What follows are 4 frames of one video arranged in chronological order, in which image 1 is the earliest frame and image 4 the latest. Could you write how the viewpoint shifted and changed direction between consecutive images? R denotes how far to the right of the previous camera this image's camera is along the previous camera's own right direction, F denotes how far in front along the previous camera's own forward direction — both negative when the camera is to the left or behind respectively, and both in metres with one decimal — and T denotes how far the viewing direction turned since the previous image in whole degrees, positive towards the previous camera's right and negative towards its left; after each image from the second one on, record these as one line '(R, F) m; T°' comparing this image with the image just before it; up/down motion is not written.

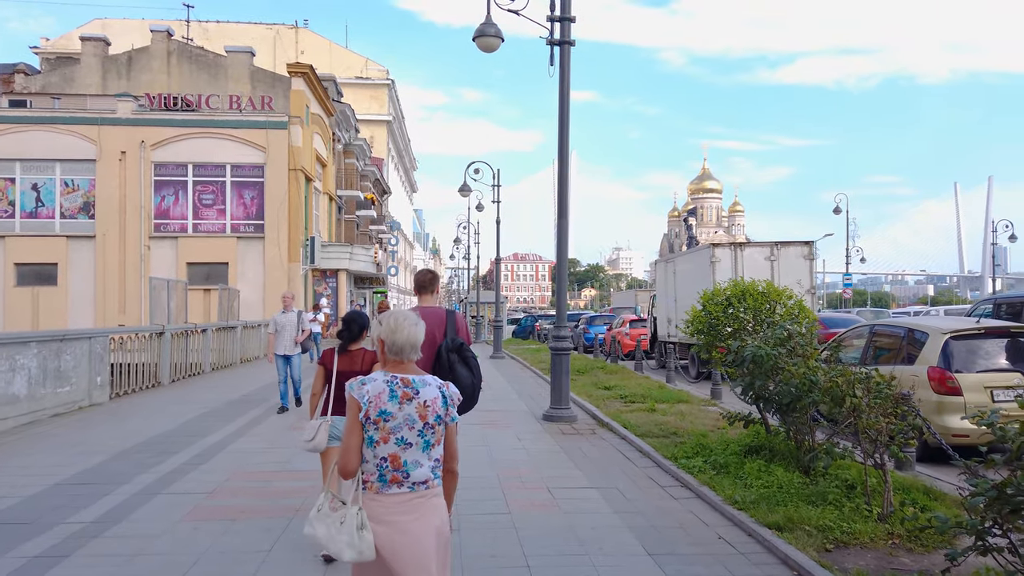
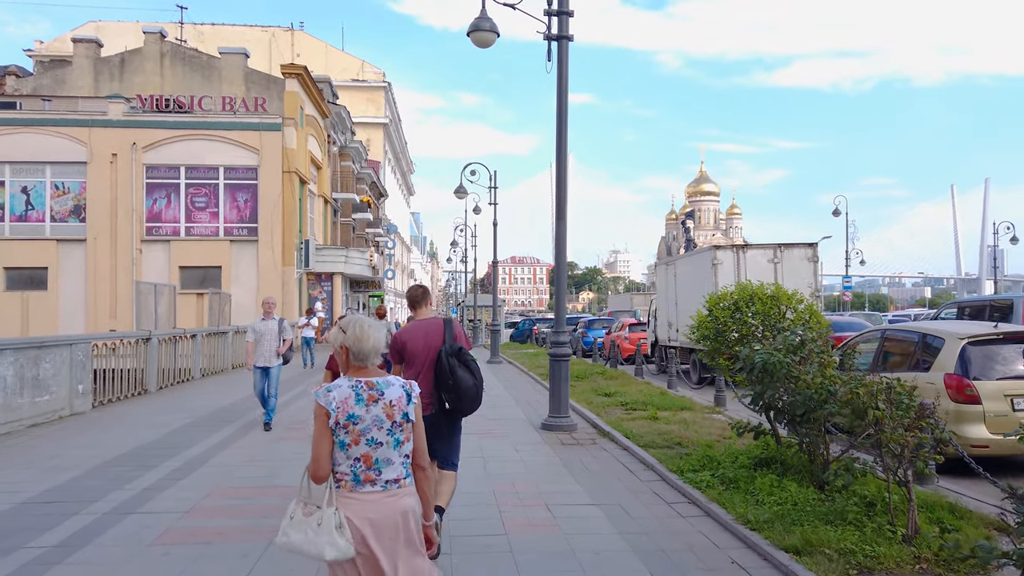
(0.0, +0.9) m; 0°
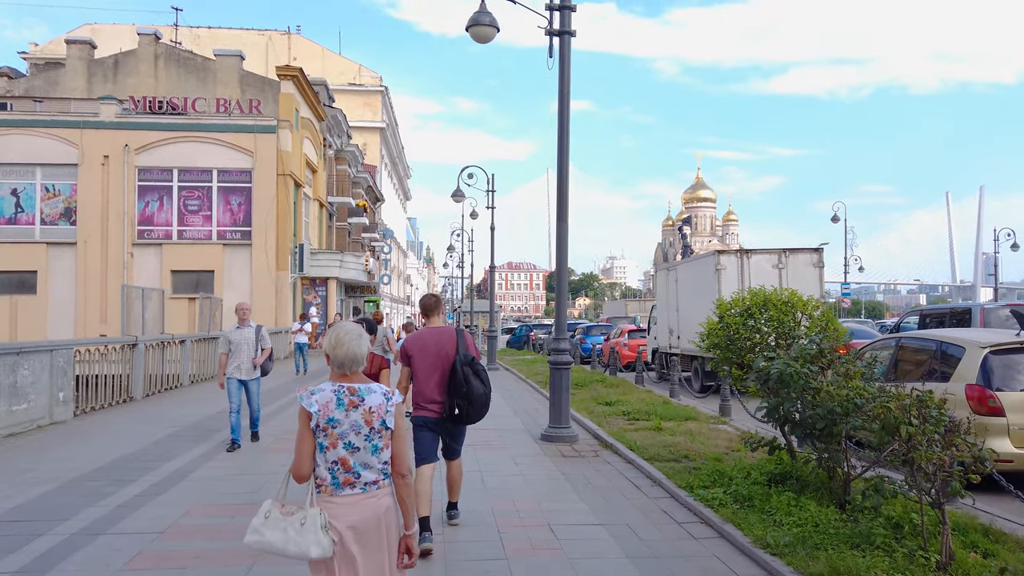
(-0.1, +0.9) m; 0°
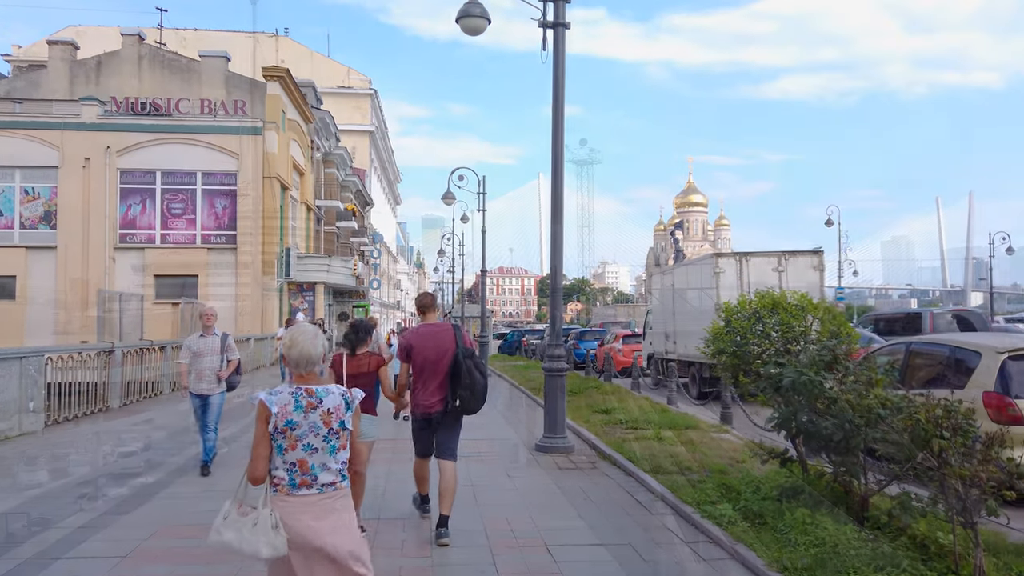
(-0.1, +1.0) m; +1°
